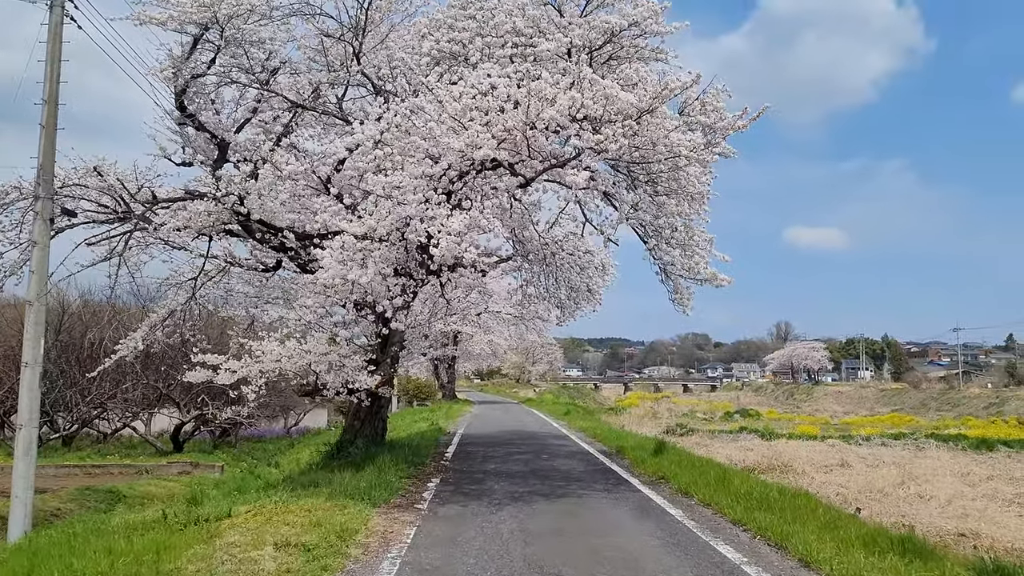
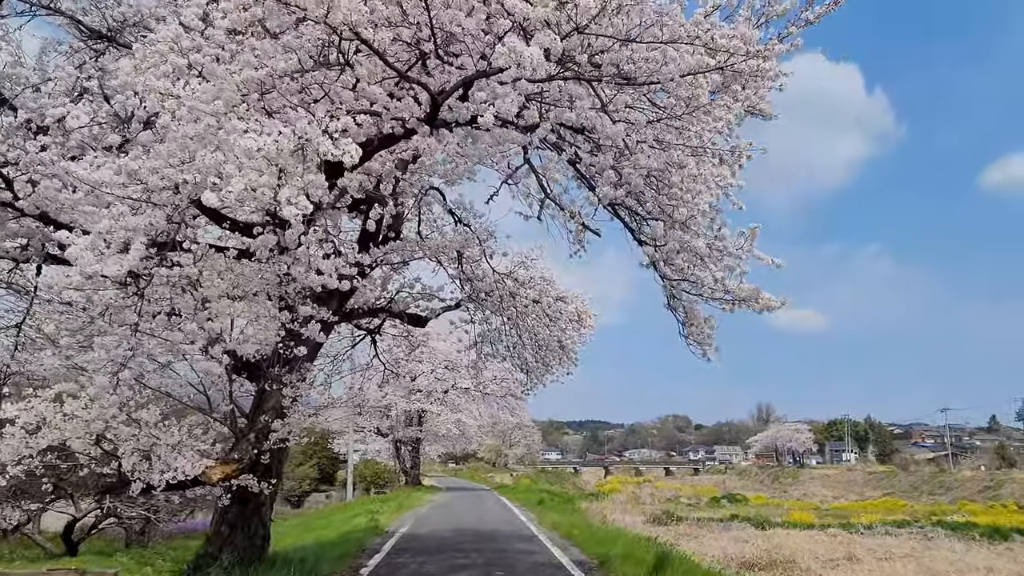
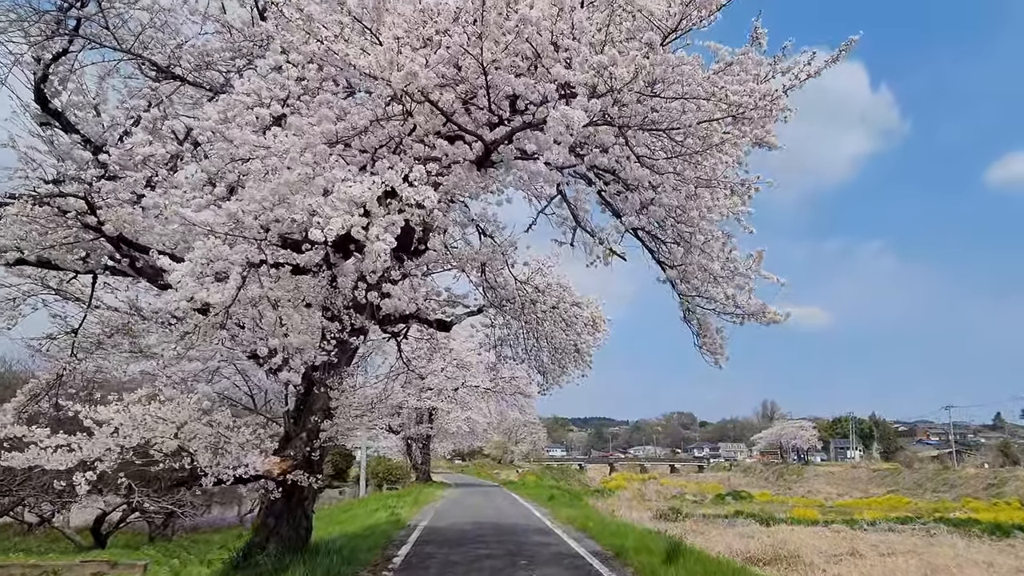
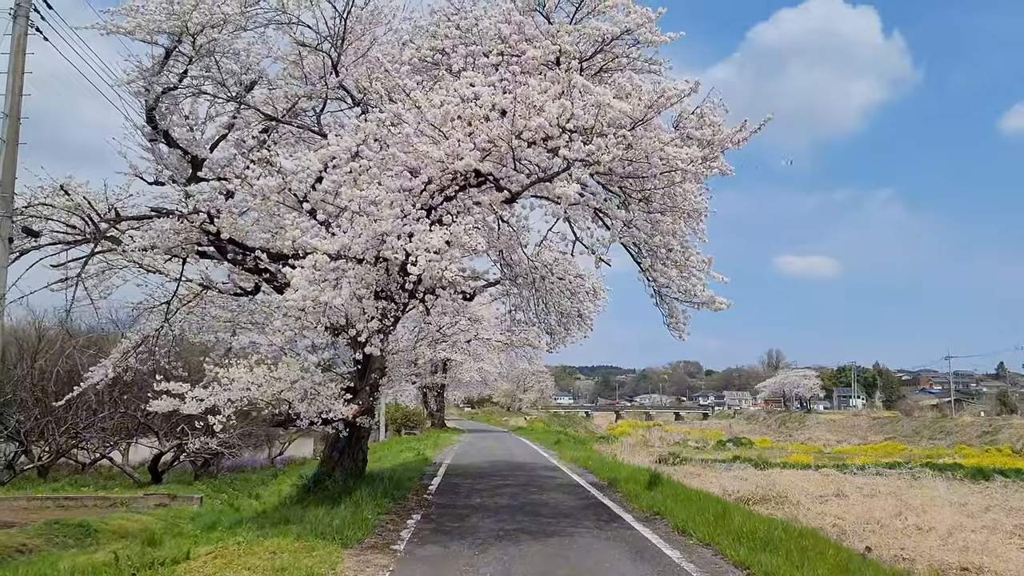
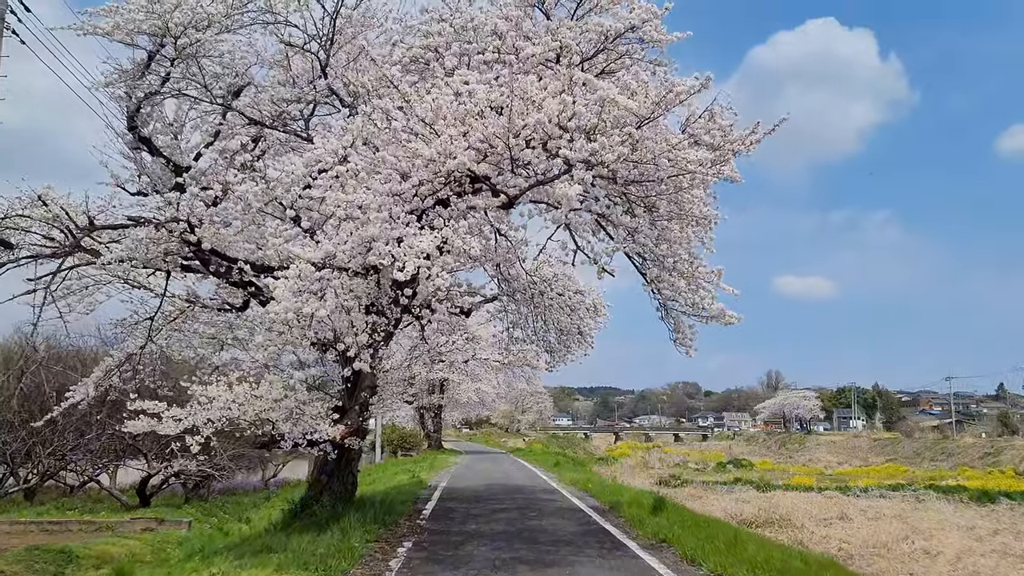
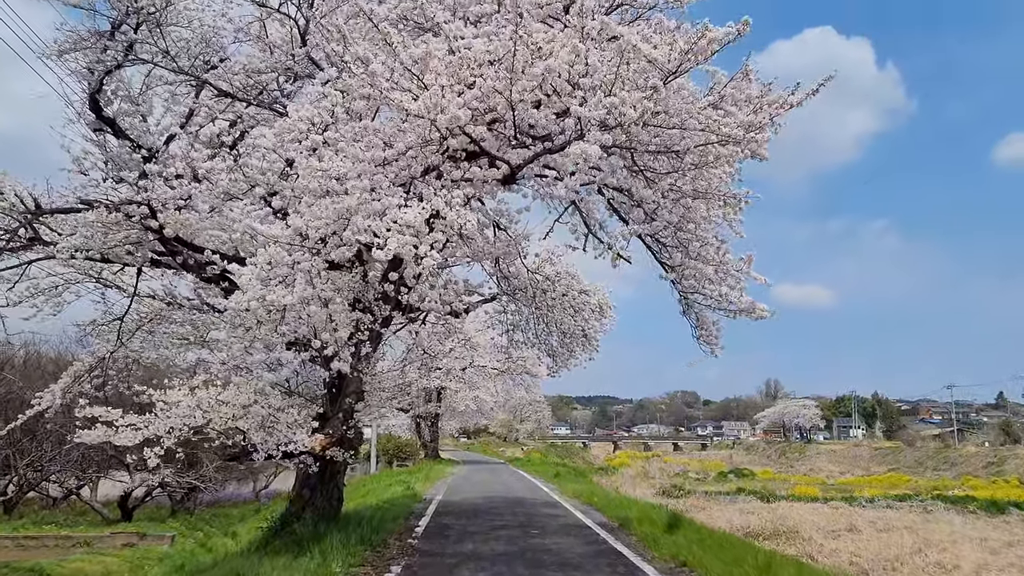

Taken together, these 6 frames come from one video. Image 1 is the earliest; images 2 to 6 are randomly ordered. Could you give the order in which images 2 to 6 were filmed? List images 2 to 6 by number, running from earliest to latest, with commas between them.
4, 5, 6, 3, 2
